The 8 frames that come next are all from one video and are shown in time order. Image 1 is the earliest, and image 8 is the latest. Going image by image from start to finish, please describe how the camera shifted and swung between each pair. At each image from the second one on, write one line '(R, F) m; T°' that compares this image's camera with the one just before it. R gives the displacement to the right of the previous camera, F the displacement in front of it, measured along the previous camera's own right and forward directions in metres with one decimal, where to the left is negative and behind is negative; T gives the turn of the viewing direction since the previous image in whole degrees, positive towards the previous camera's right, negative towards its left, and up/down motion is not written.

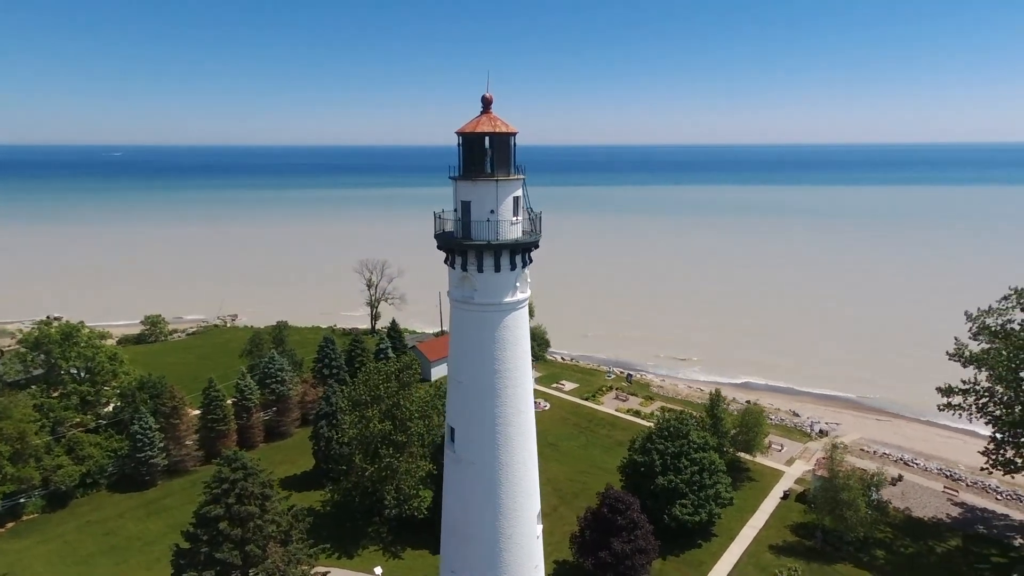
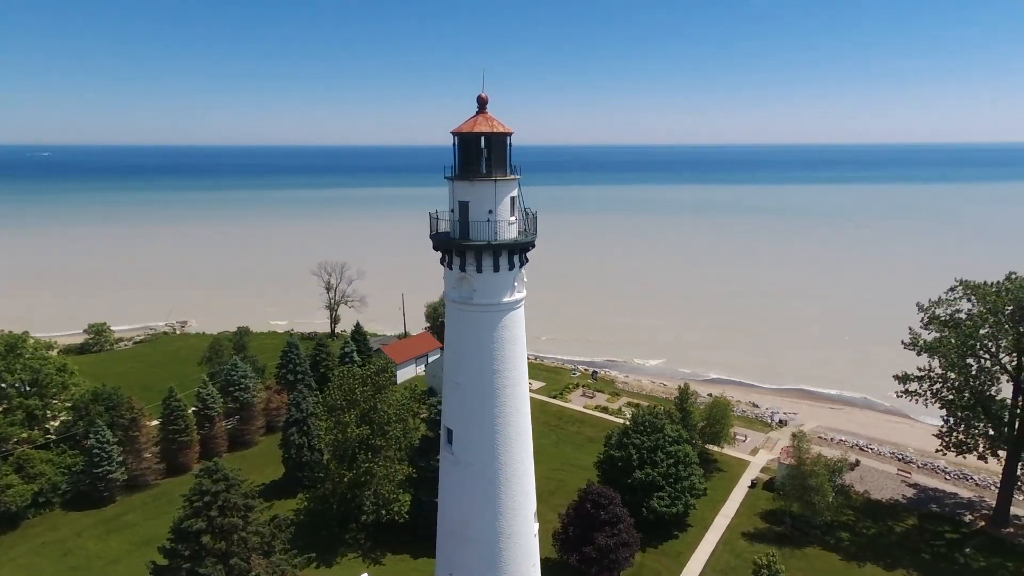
(-1.0, 0.0) m; +4°
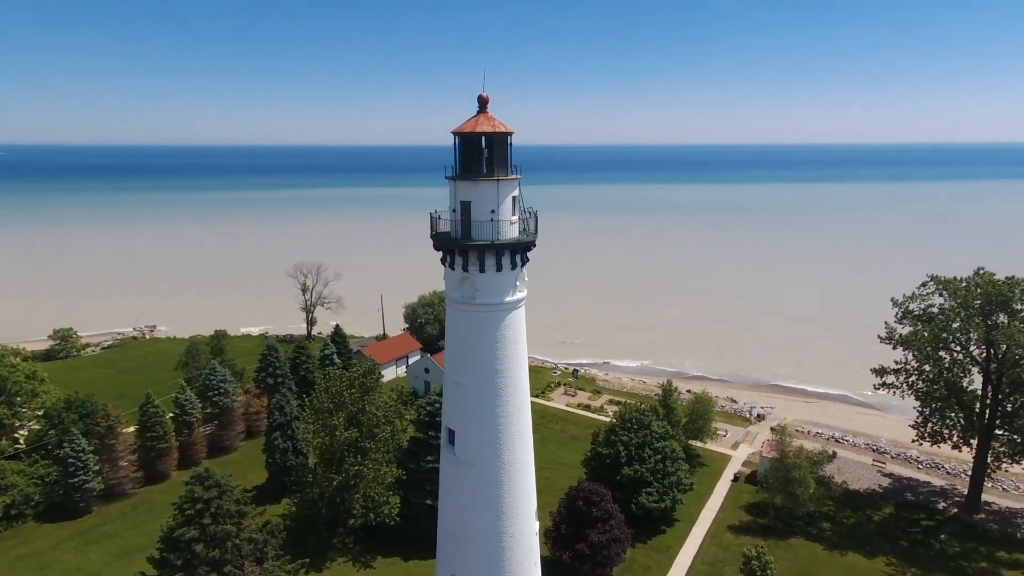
(-0.7, 0.0) m; +3°
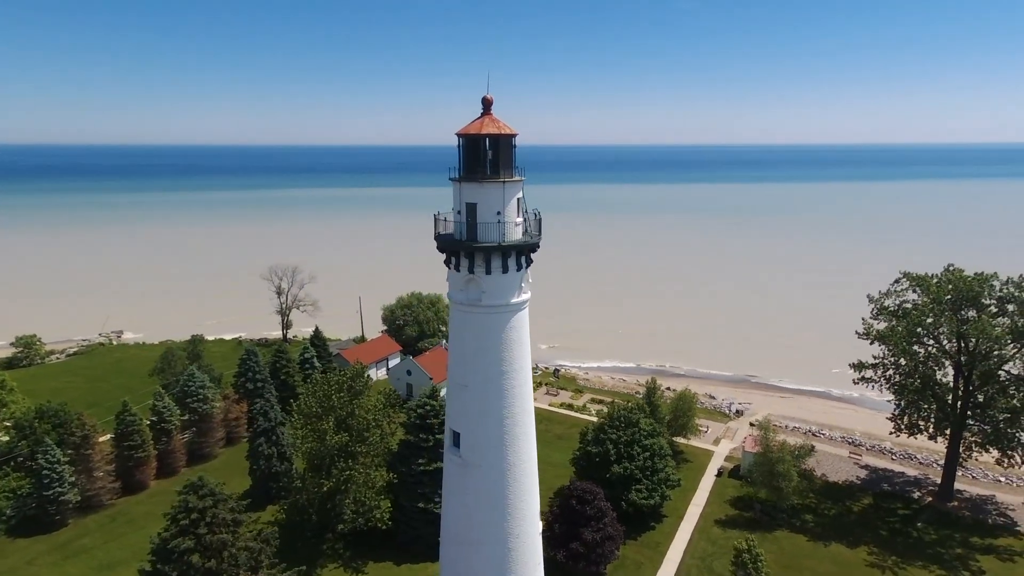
(-0.8, 0.0) m; +3°
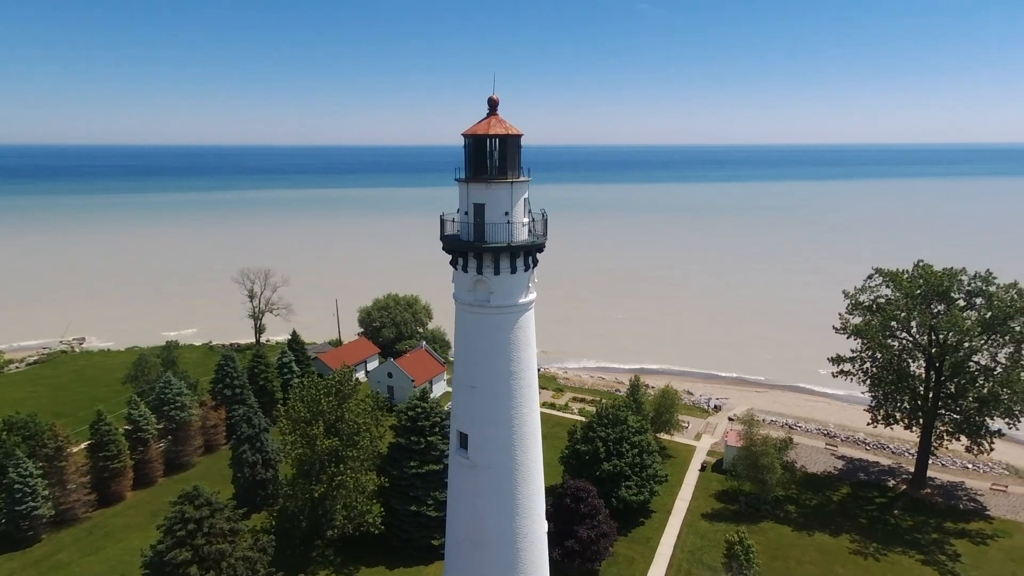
(-0.9, 0.0) m; +3°
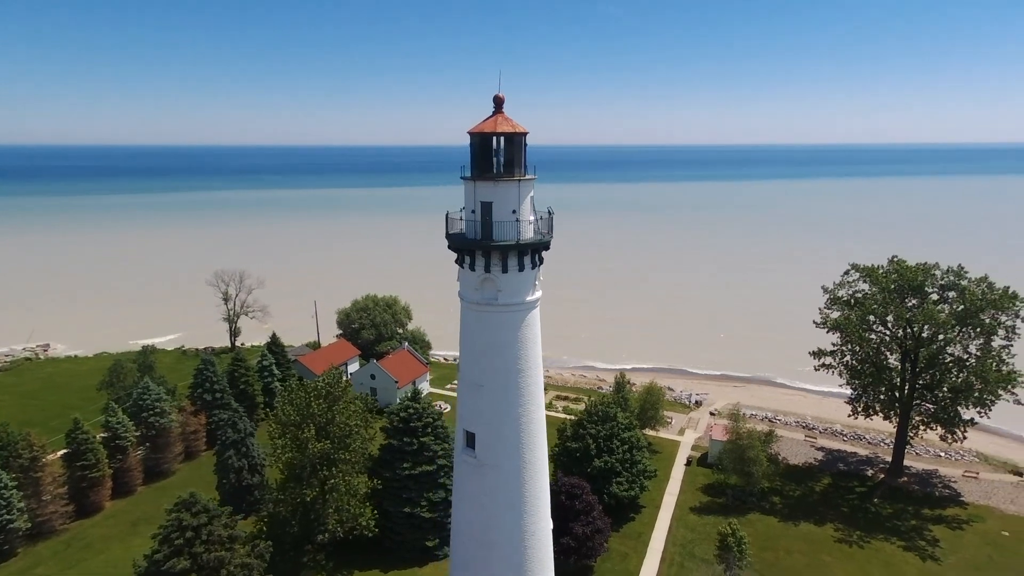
(-0.8, 0.0) m; +3°
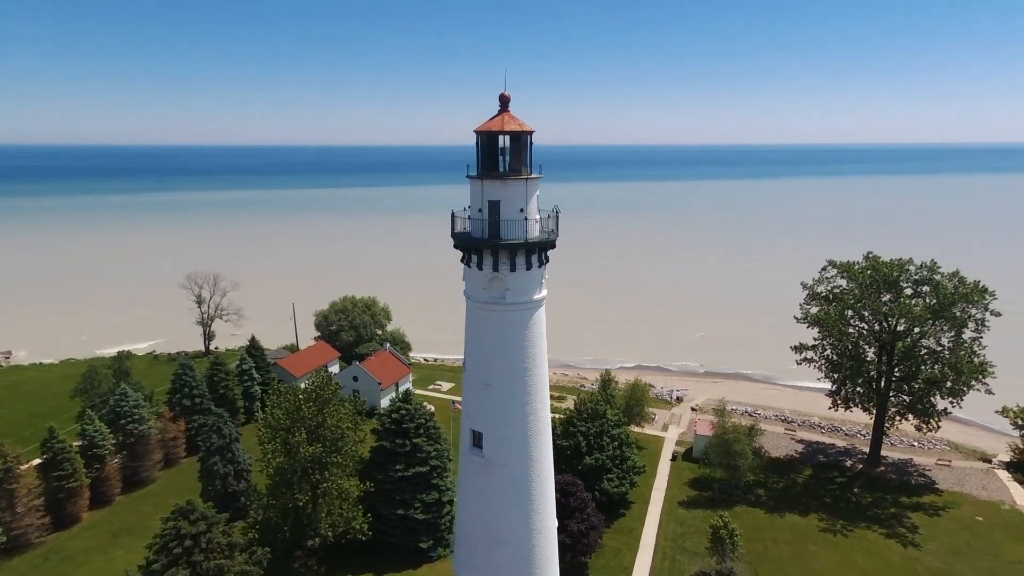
(-0.8, 0.0) m; +3°
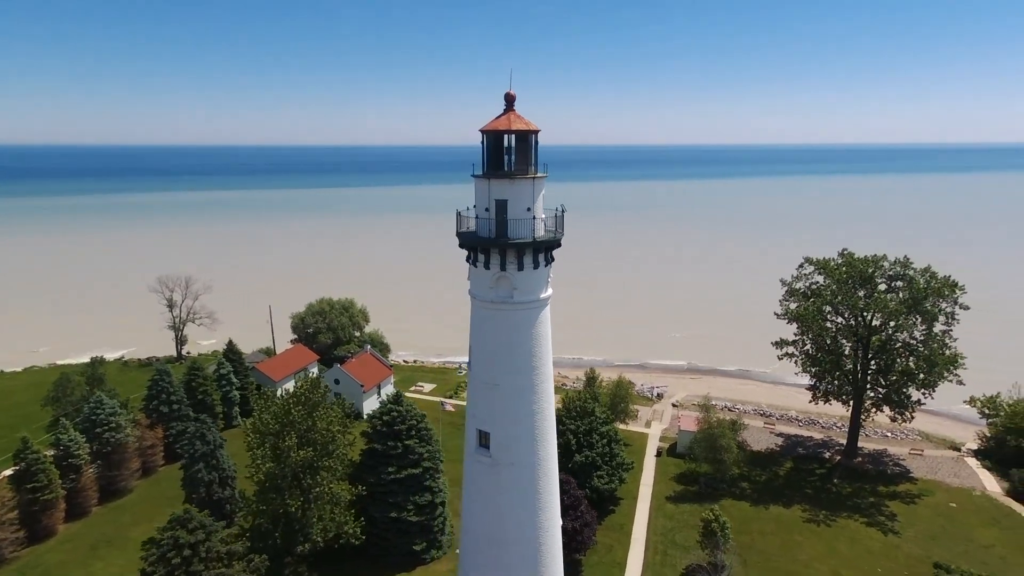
(-0.8, 0.0) m; +3°
